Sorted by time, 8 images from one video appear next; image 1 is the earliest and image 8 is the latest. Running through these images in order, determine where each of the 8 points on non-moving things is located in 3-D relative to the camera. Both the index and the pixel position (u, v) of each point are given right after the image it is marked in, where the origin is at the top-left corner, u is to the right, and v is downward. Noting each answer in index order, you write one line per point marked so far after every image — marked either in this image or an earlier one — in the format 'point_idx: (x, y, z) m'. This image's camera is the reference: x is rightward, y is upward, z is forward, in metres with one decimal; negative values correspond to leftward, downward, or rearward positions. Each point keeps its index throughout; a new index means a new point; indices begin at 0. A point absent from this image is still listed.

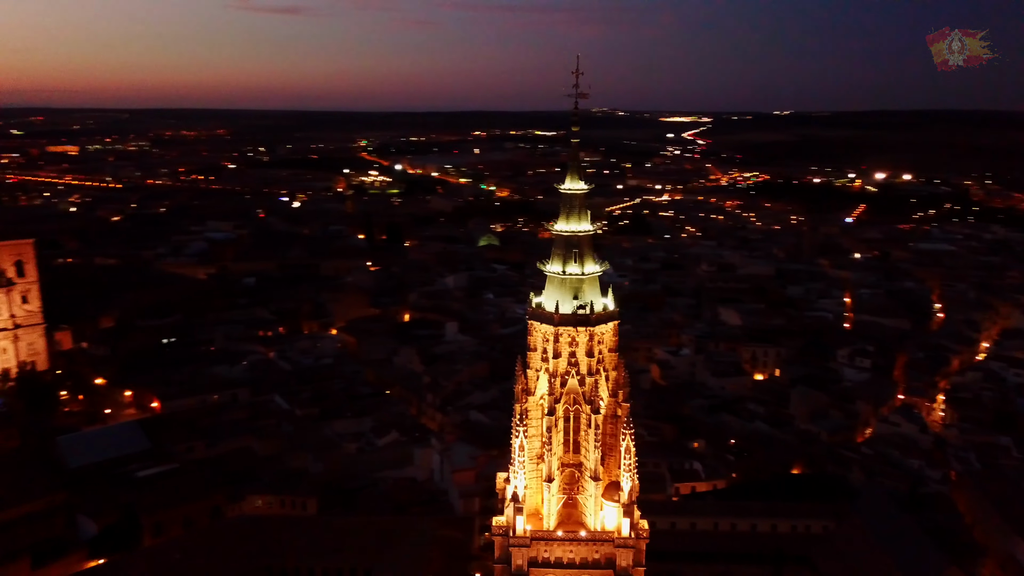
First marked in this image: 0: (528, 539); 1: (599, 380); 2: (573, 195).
0: (+0.2, -3.2, +10.5) m
1: (+1.1, -1.2, +10.6) m
2: (+0.8, +1.2, +10.4) m
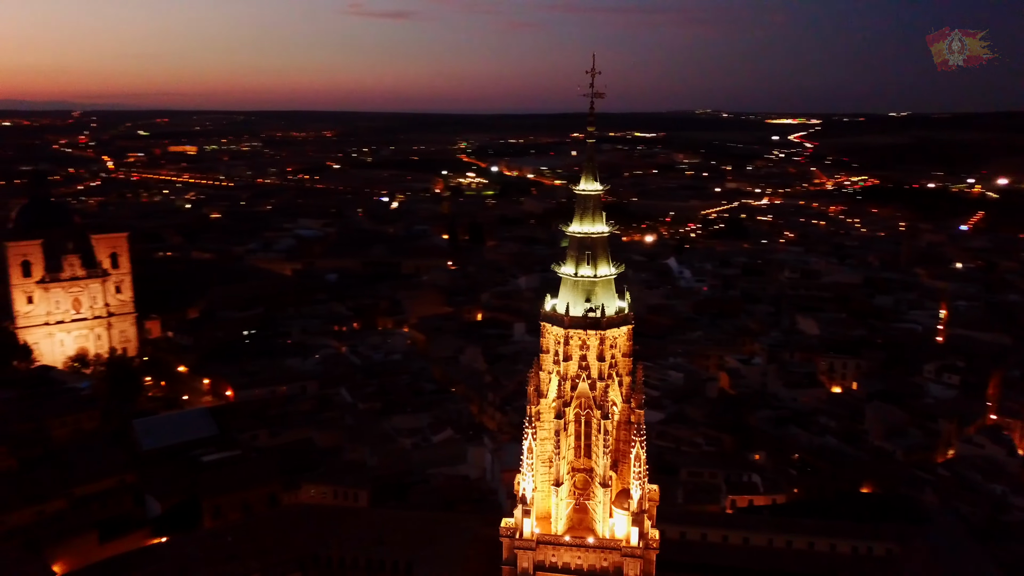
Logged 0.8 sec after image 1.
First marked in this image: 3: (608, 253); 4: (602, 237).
0: (+0.3, -3.3, +10.4) m
1: (+1.2, -1.2, +10.4) m
2: (+1.0, +1.2, +10.3) m
3: (+1.2, +0.4, +10.4) m
4: (+1.2, +0.7, +10.3) m
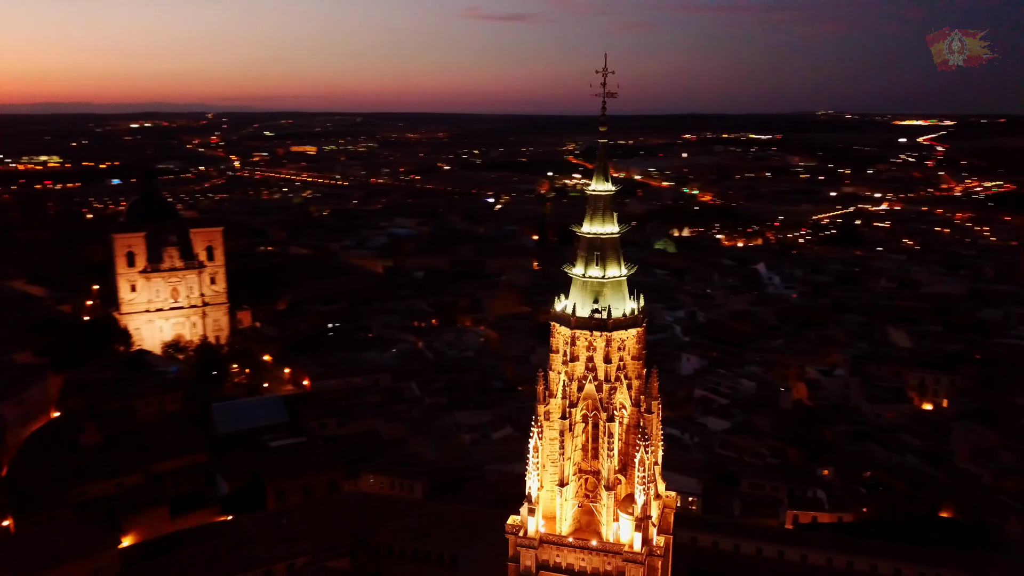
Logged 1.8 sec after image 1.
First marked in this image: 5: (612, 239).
0: (+0.3, -3.3, +10.4) m
1: (+1.3, -1.3, +10.3) m
2: (+1.1, +1.2, +10.2) m
3: (+1.3, +0.4, +10.3) m
4: (+1.3, +0.7, +10.2) m
5: (+1.3, +0.6, +10.2) m
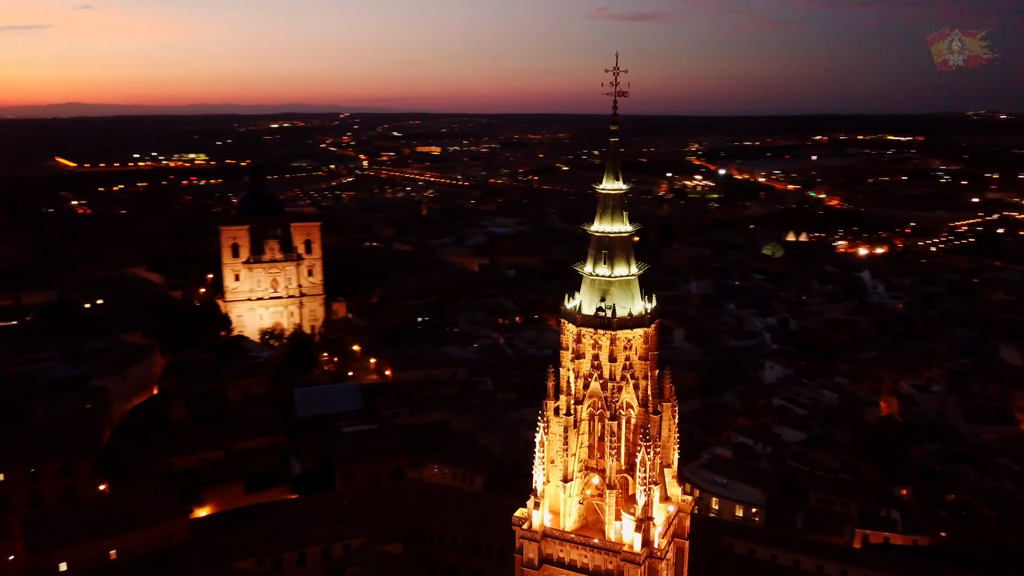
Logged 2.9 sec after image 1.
0: (+0.4, -3.2, +10.6) m
1: (+1.4, -1.2, +10.3) m
2: (+1.2, +1.2, +10.2) m
3: (+1.5, +0.4, +10.2) m
4: (+1.4, +0.7, +10.2) m
5: (+1.4, +0.6, +10.2) m
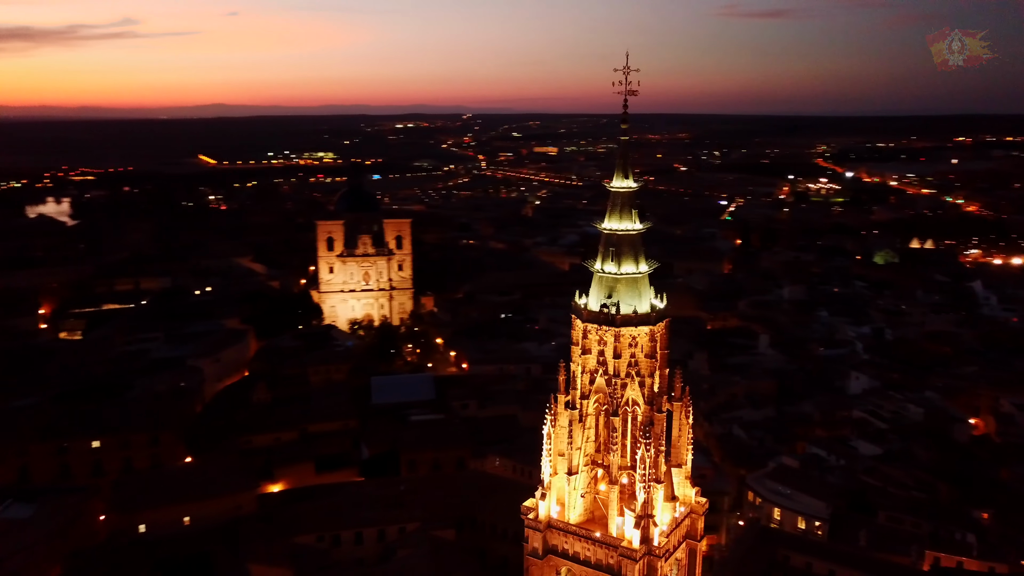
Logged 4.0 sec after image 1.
0: (+0.4, -3.1, +10.8) m
1: (+1.5, -1.2, +10.3) m
2: (+1.4, +1.2, +10.3) m
3: (+1.6, +0.5, +10.3) m
4: (+1.5, +0.7, +10.3) m
5: (+1.5, +0.7, +10.3) m
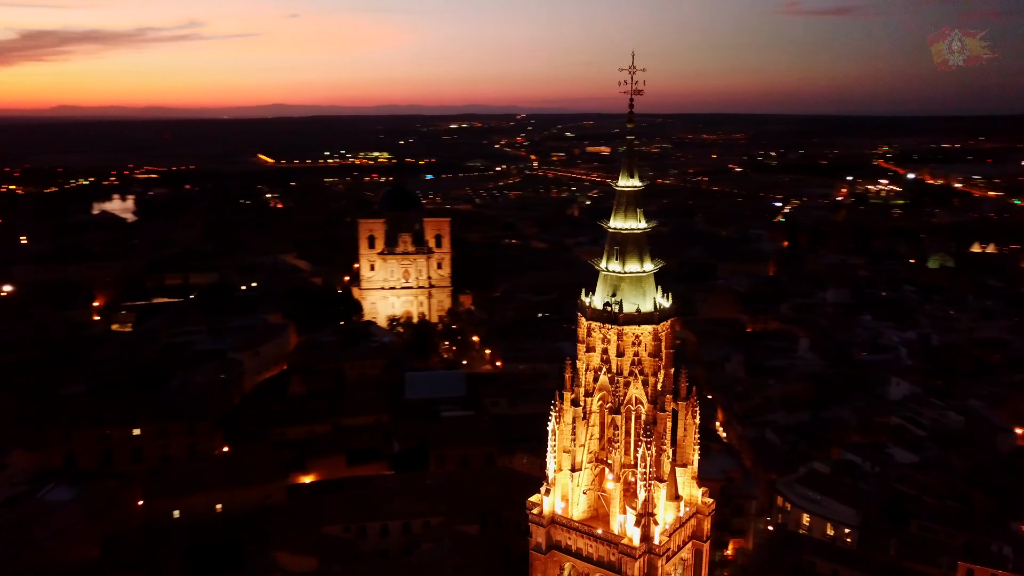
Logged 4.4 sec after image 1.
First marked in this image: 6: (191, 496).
0: (+0.5, -3.1, +10.9) m
1: (+1.5, -1.2, +10.4) m
2: (+1.4, +1.2, +10.3) m
3: (+1.6, +0.5, +10.3) m
4: (+1.6, +0.7, +10.3) m
5: (+1.6, +0.7, +10.3) m
6: (-7.6, -4.9, +19.2) m
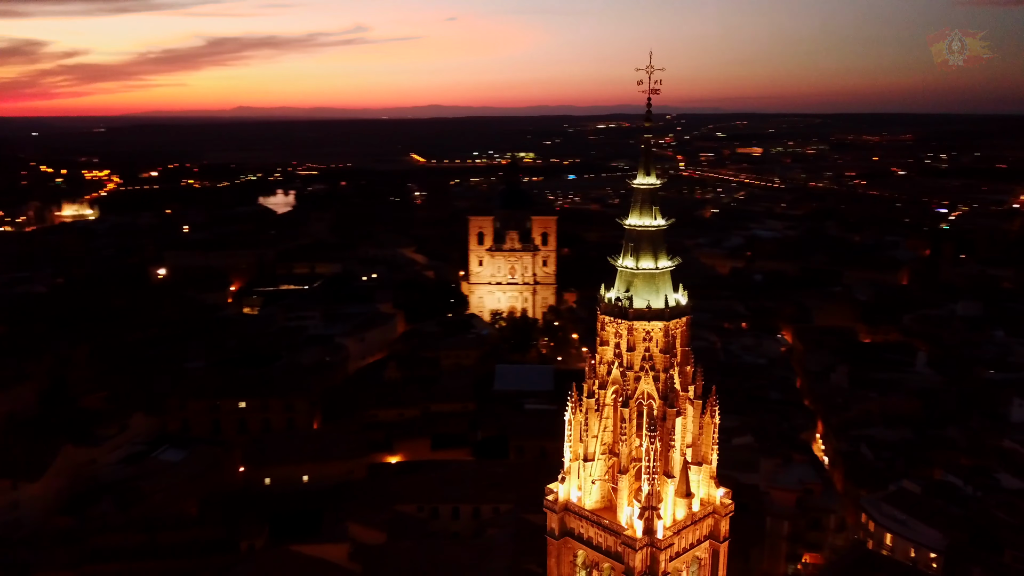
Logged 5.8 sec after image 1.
0: (+0.7, -3.0, +11.2) m
1: (+1.7, -1.1, +10.5) m
2: (+1.7, +1.3, +10.5) m
3: (+1.8, +0.5, +10.5) m
4: (+1.8, +0.8, +10.5) m
5: (+1.8, +0.7, +10.5) m
6: (-5.9, -4.6, +20.8) m
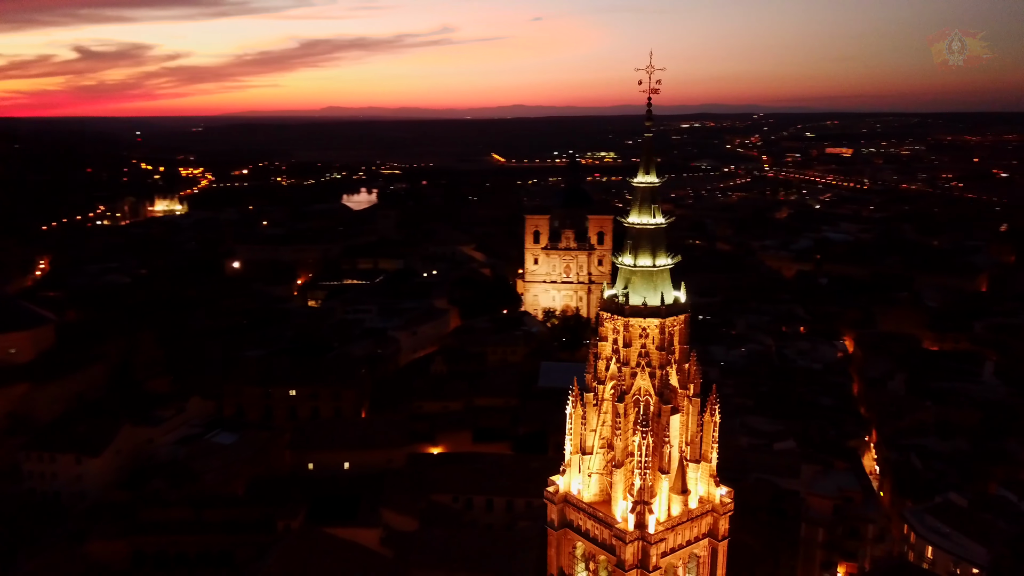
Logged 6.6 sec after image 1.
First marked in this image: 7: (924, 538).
0: (+0.7, -3.0, +11.5) m
1: (+1.6, -1.1, +10.7) m
2: (+1.7, +1.3, +10.6) m
3: (+1.8, +0.6, +10.6) m
4: (+1.8, +0.8, +10.6) m
5: (+1.8, +0.8, +10.6) m
6: (-4.9, -4.4, +21.6) m
7: (+9.4, -5.7, +18.4) m
